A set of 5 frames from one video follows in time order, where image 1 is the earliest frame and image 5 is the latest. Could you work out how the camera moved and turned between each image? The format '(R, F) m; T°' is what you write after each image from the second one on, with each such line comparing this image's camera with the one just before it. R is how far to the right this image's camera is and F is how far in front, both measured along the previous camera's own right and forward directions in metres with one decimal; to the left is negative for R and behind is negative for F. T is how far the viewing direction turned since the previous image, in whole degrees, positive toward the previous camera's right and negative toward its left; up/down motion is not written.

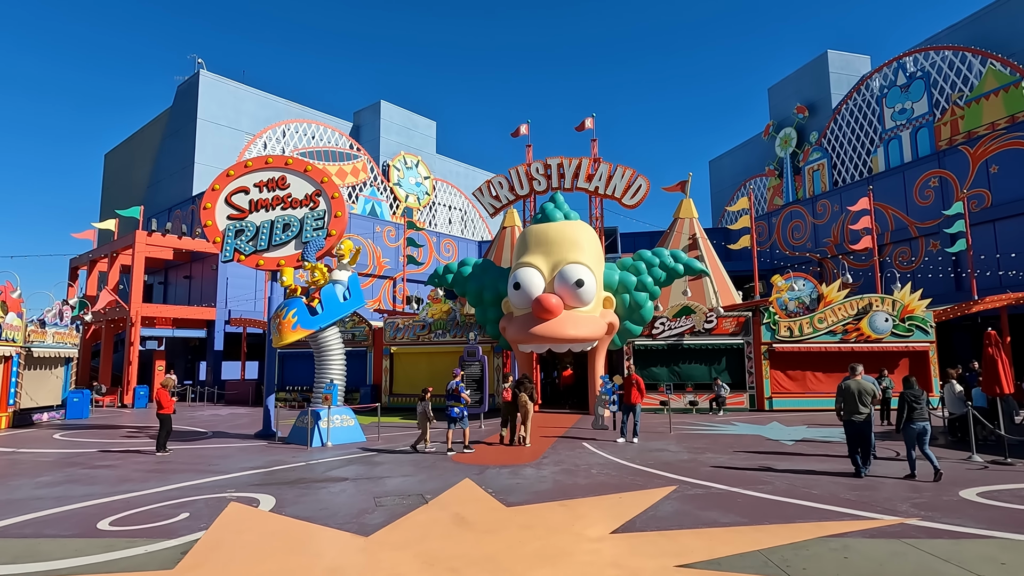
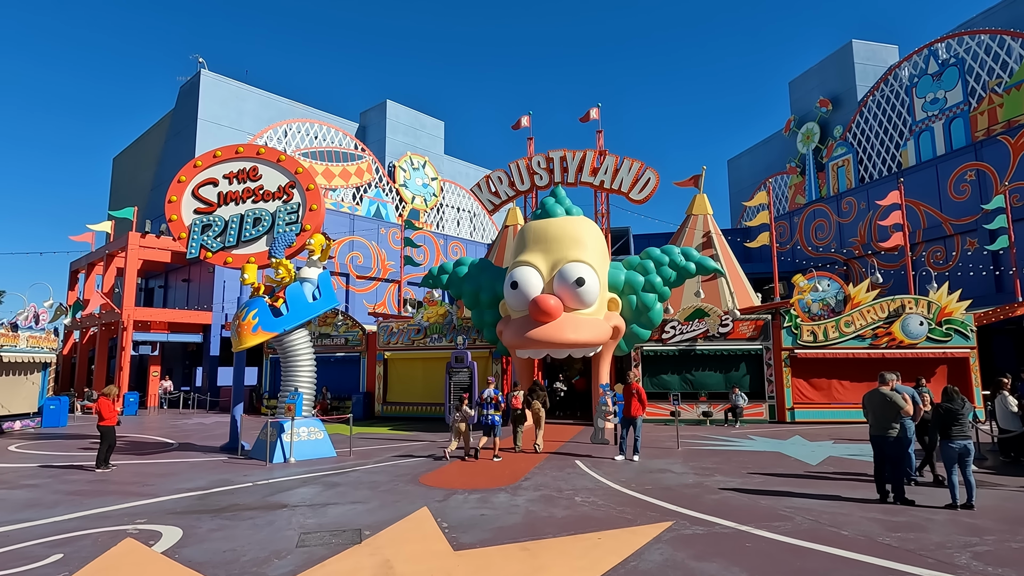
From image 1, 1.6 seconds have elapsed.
(+0.6, +1.2) m; -2°
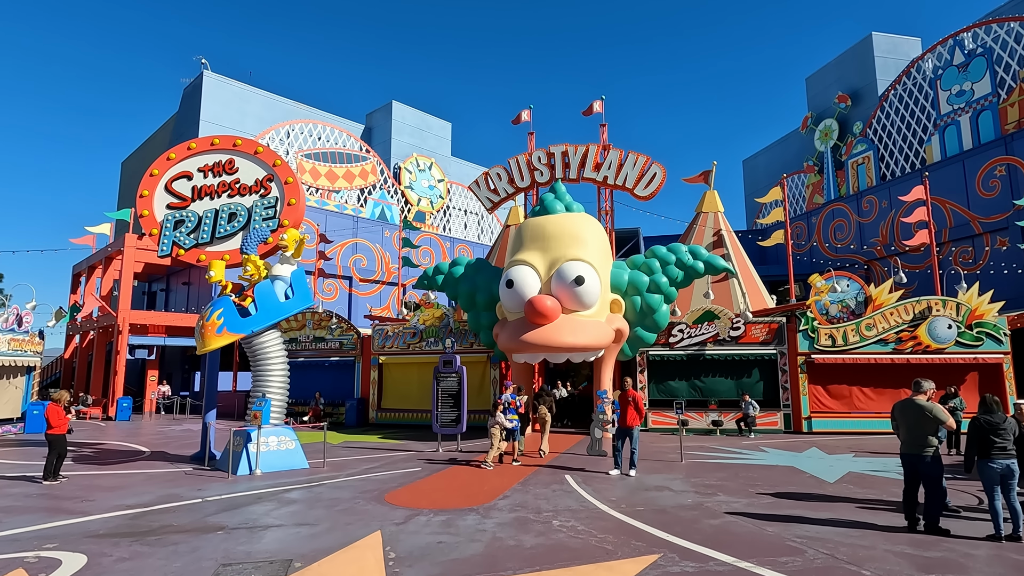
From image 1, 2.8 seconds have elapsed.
(+0.5, +0.8) m; -2°
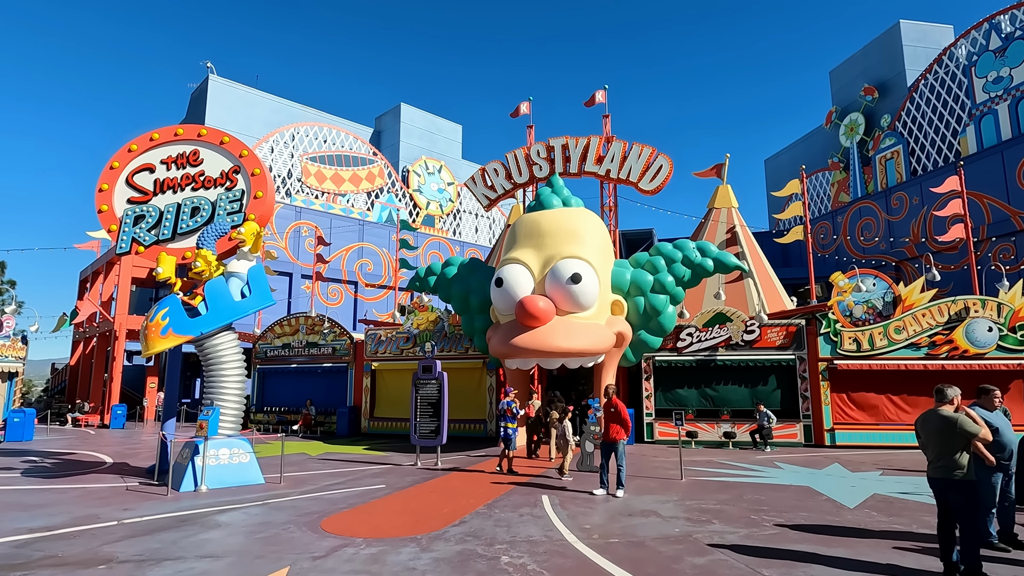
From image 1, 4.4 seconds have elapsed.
(+0.7, +1.0) m; -2°
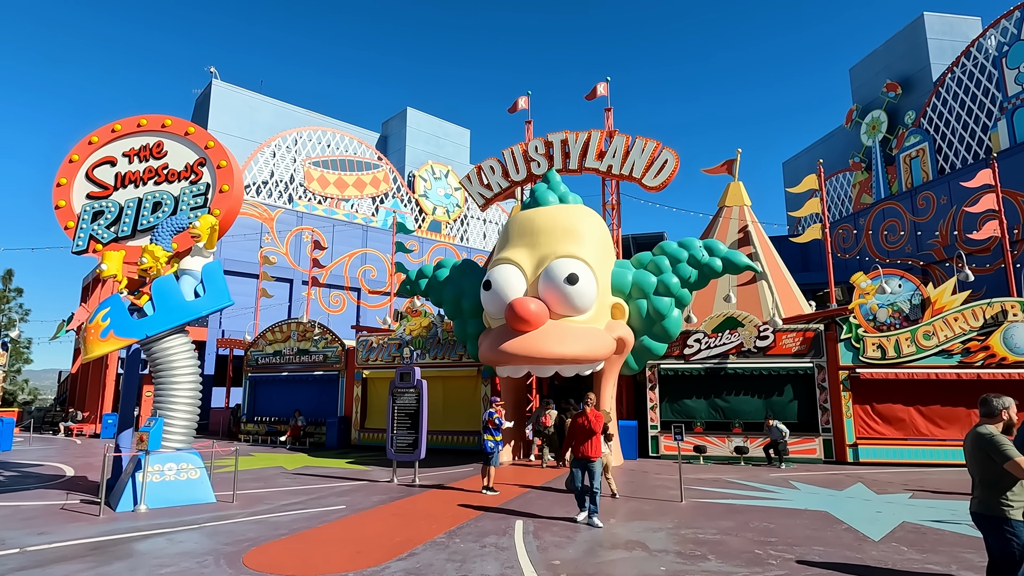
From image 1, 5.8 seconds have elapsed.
(+0.6, +0.9) m; -2°
